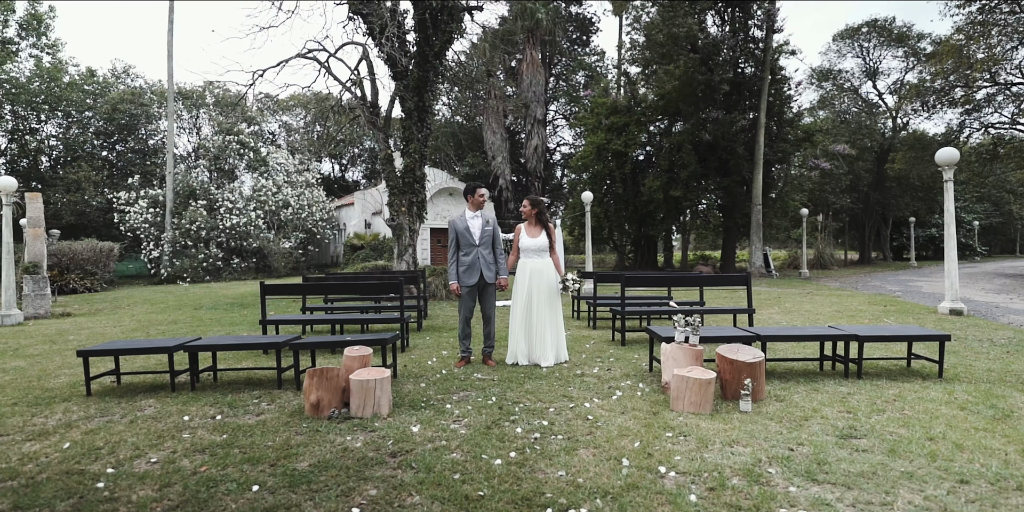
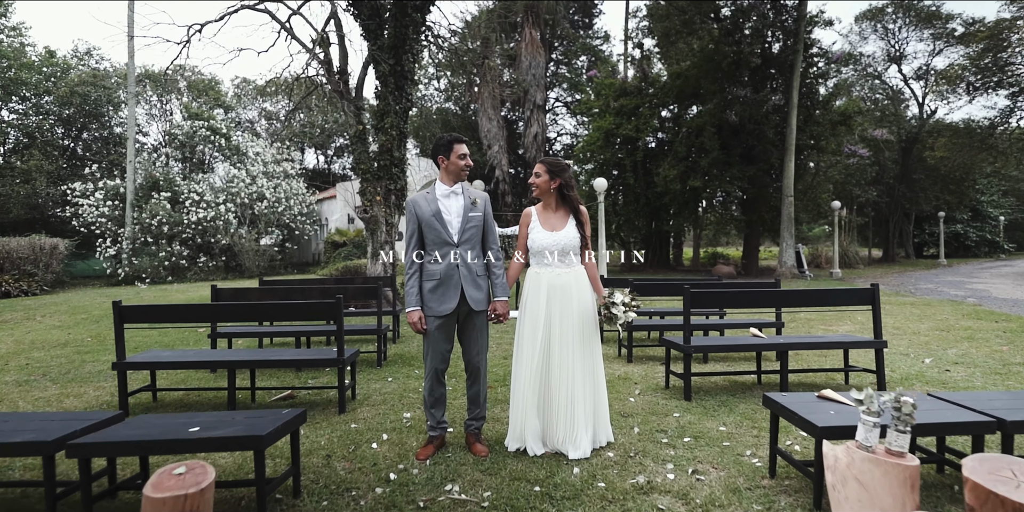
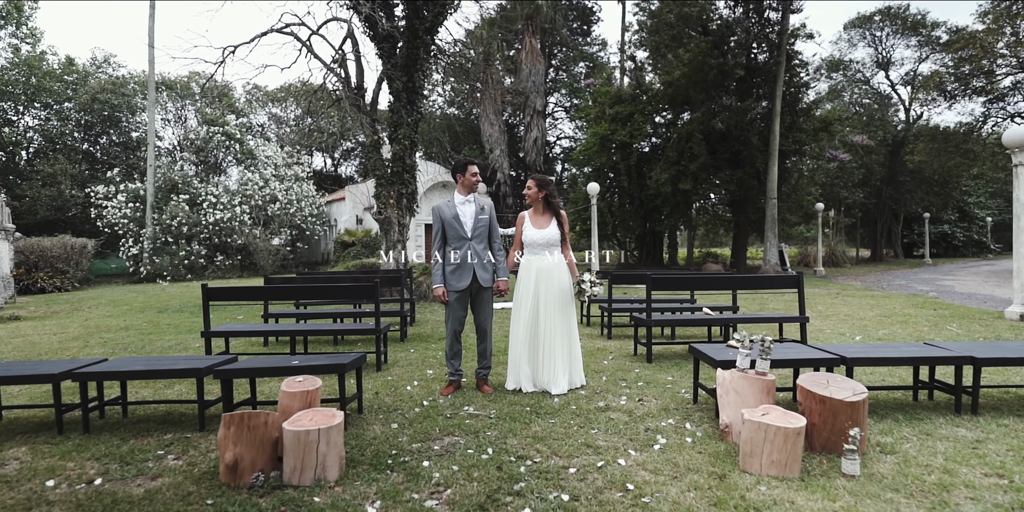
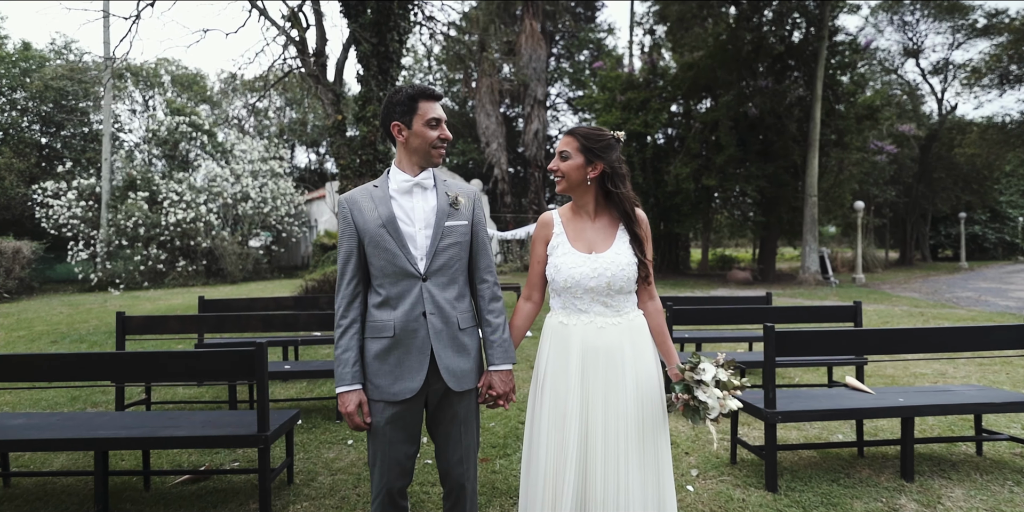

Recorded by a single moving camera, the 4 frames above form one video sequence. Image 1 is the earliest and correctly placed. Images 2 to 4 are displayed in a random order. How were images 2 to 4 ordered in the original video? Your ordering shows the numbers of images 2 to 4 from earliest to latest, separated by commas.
3, 2, 4
